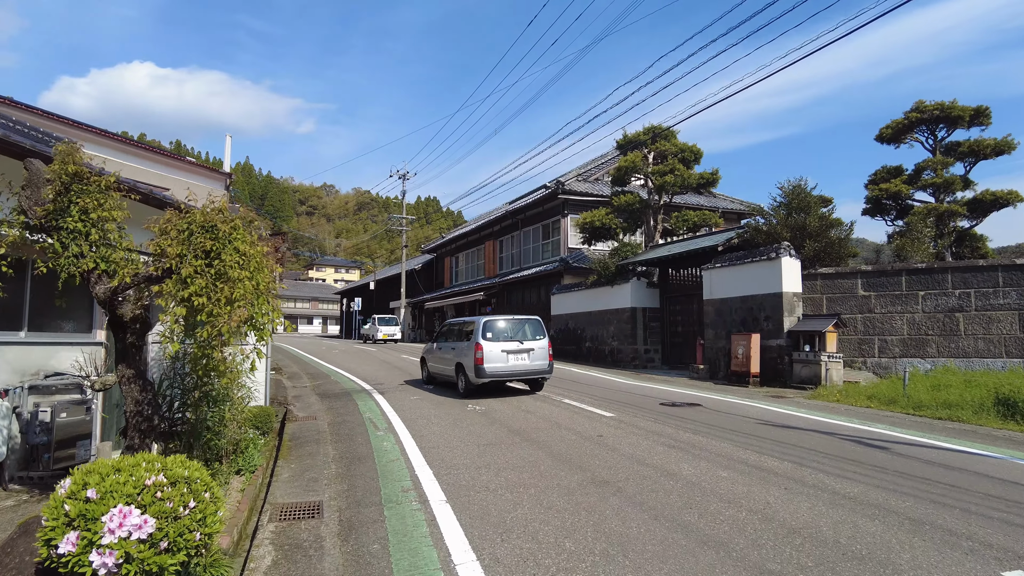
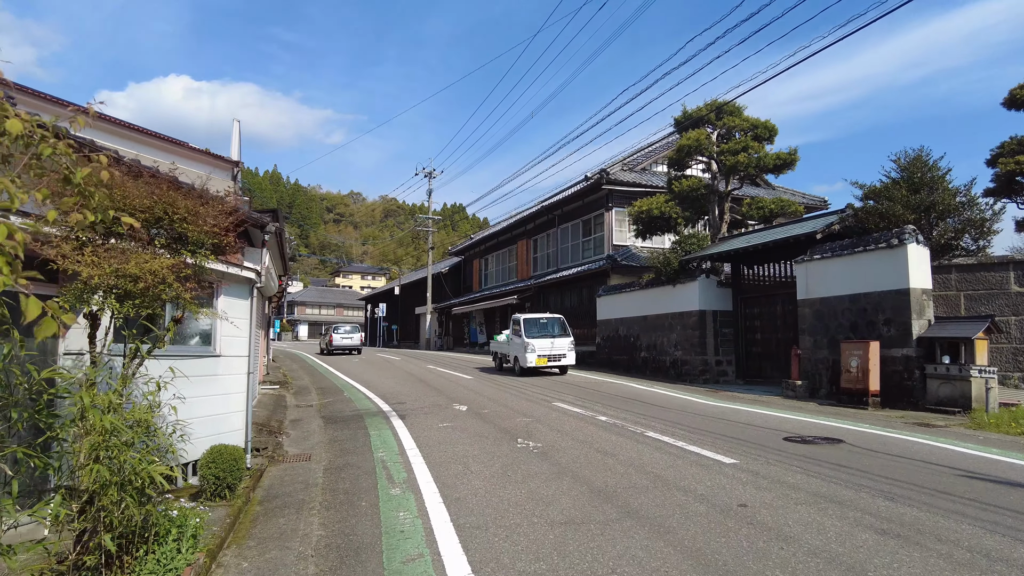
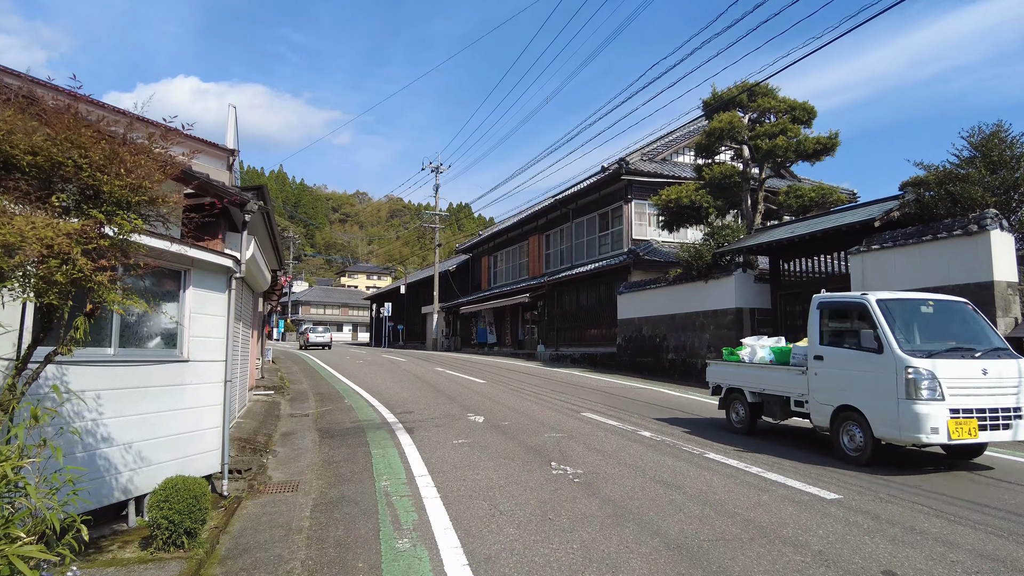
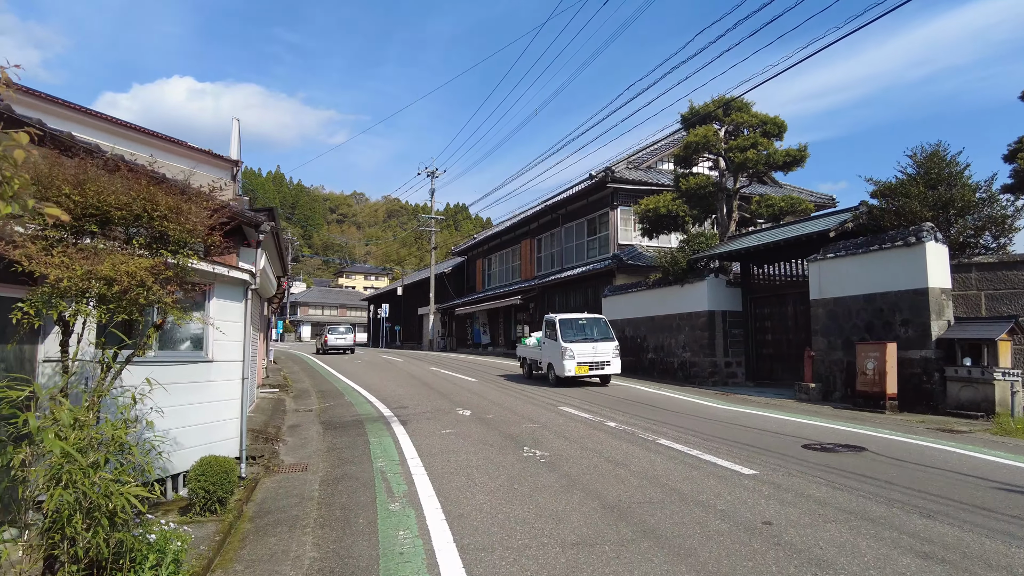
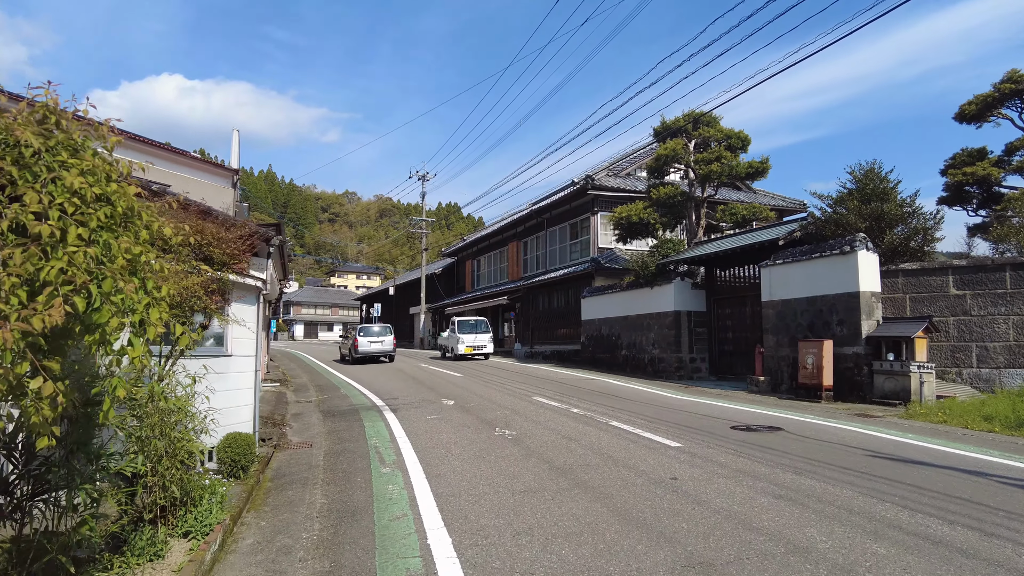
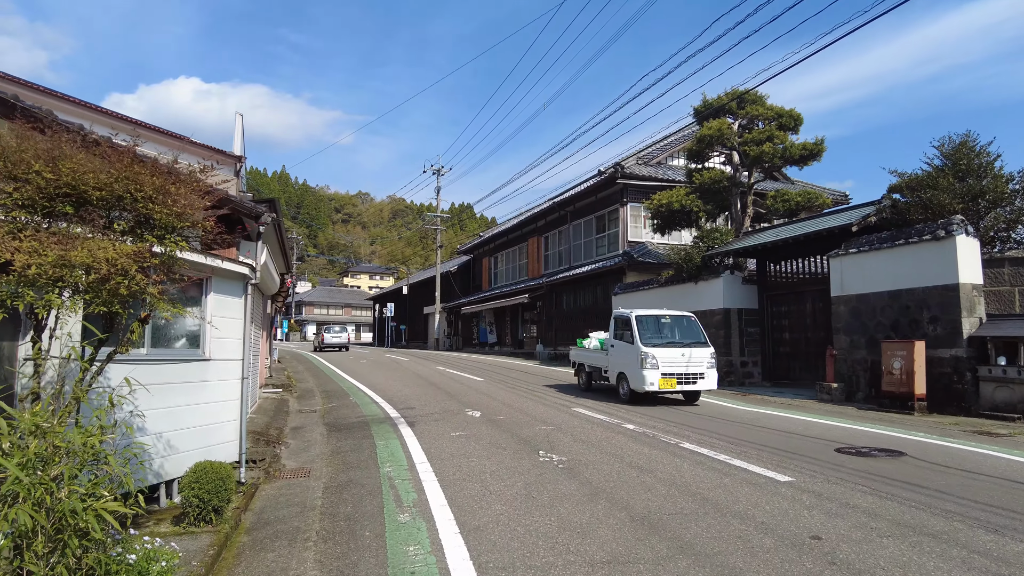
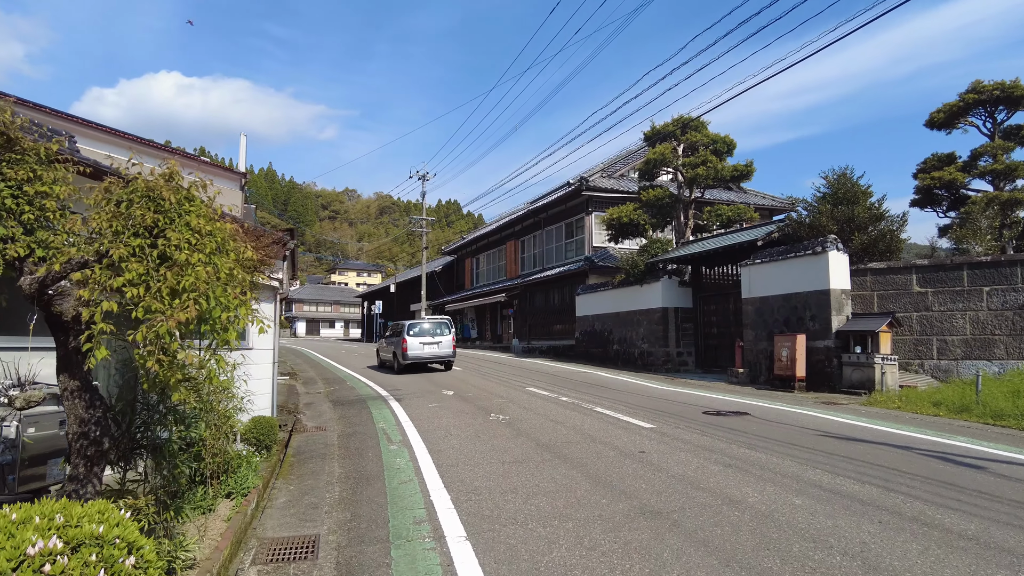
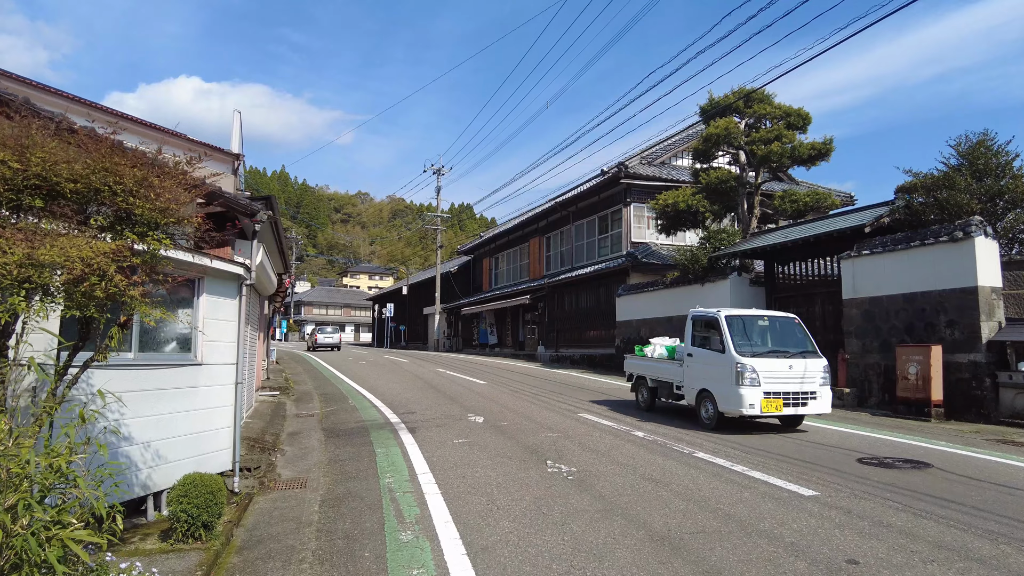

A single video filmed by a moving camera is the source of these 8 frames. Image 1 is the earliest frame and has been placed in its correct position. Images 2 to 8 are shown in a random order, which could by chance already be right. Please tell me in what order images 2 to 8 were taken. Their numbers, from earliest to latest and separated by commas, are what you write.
7, 5, 2, 4, 6, 8, 3
